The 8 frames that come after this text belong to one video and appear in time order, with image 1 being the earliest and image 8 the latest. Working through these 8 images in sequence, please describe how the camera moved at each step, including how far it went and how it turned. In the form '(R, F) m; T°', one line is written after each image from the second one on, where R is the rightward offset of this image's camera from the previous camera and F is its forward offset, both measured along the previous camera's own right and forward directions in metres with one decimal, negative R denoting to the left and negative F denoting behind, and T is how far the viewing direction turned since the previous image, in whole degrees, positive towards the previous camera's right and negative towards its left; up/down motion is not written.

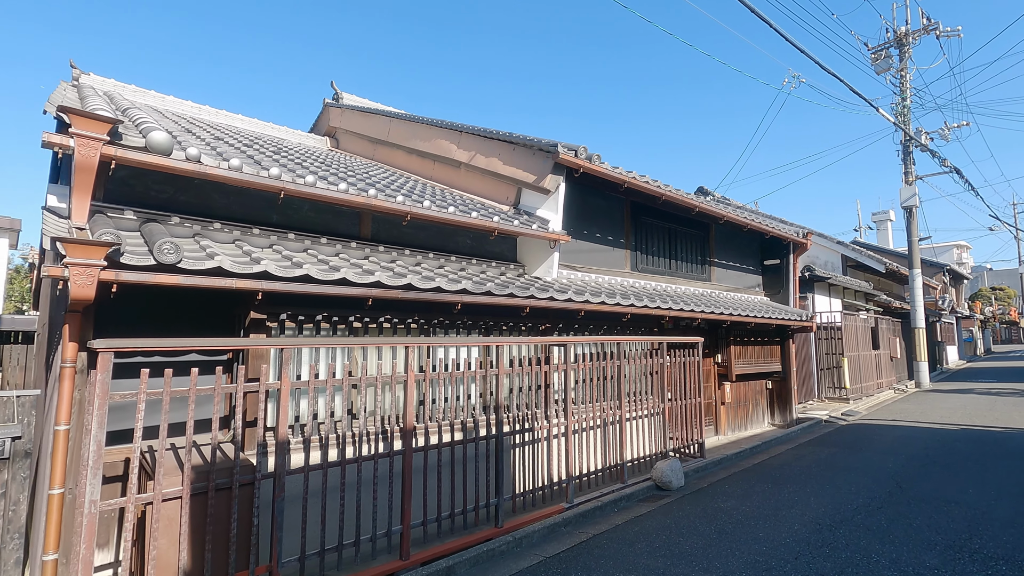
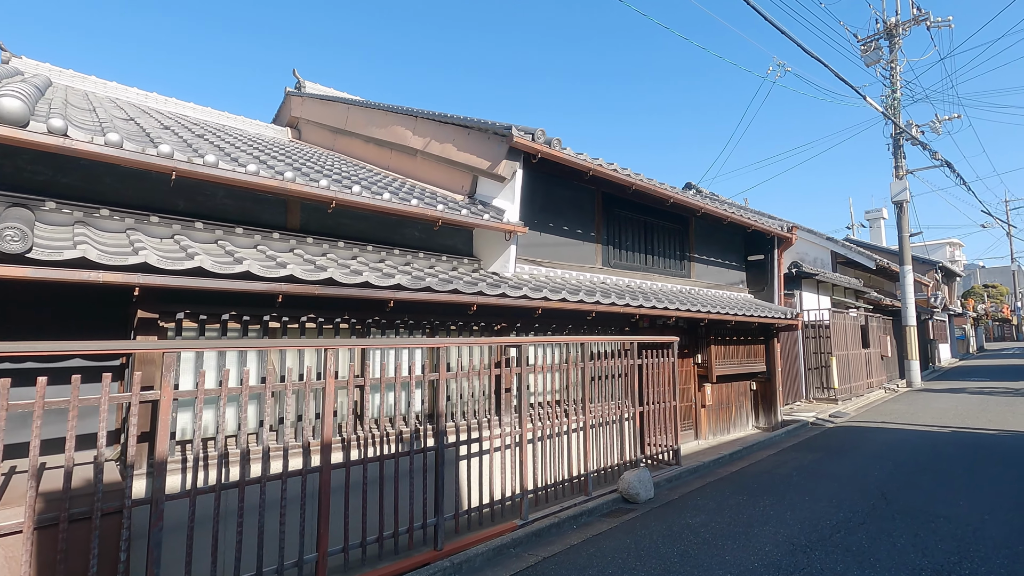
(+0.5, +0.5) m; 0°
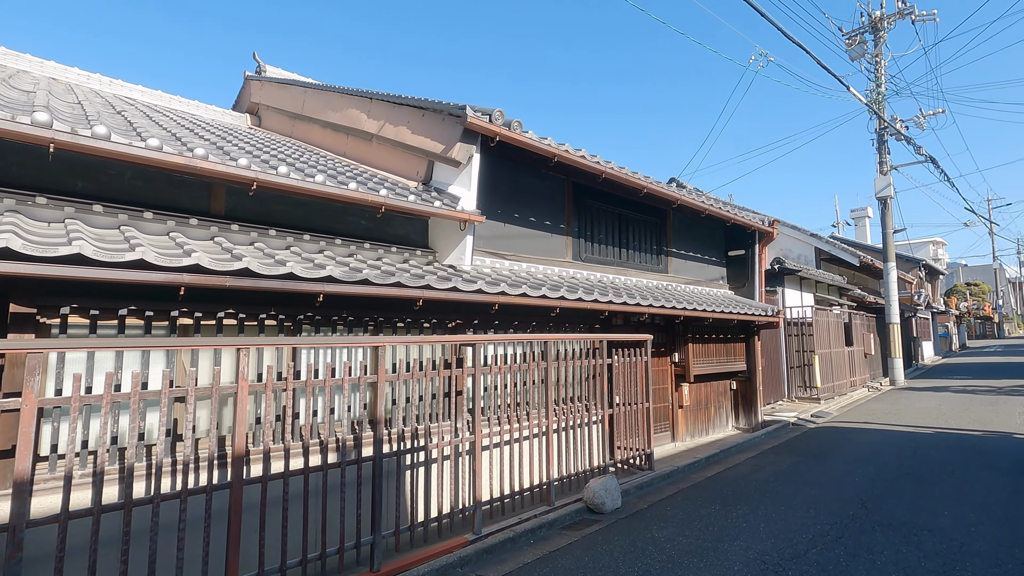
(+0.3, +0.4) m; +1°
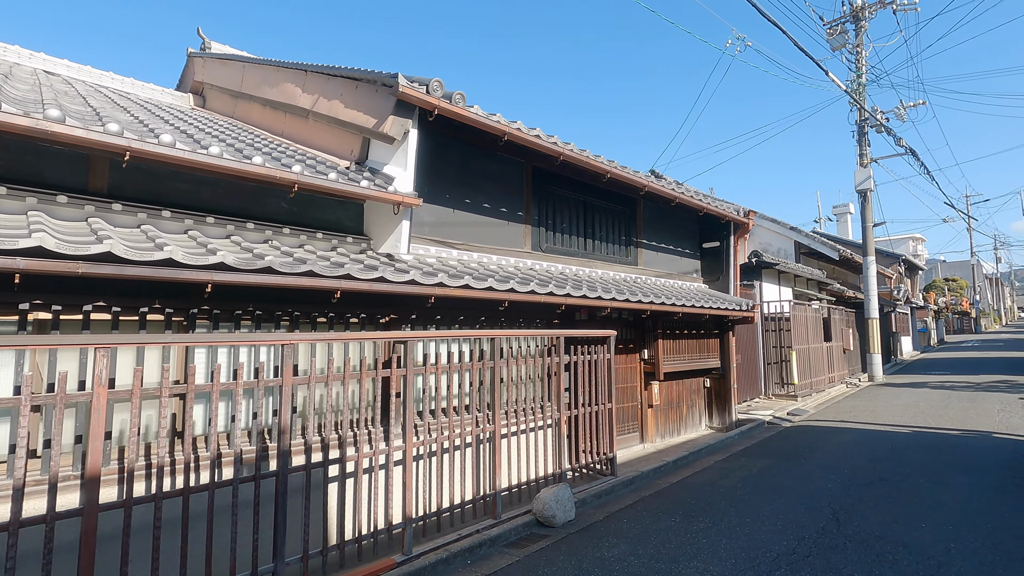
(+0.4, +0.5) m; +1°
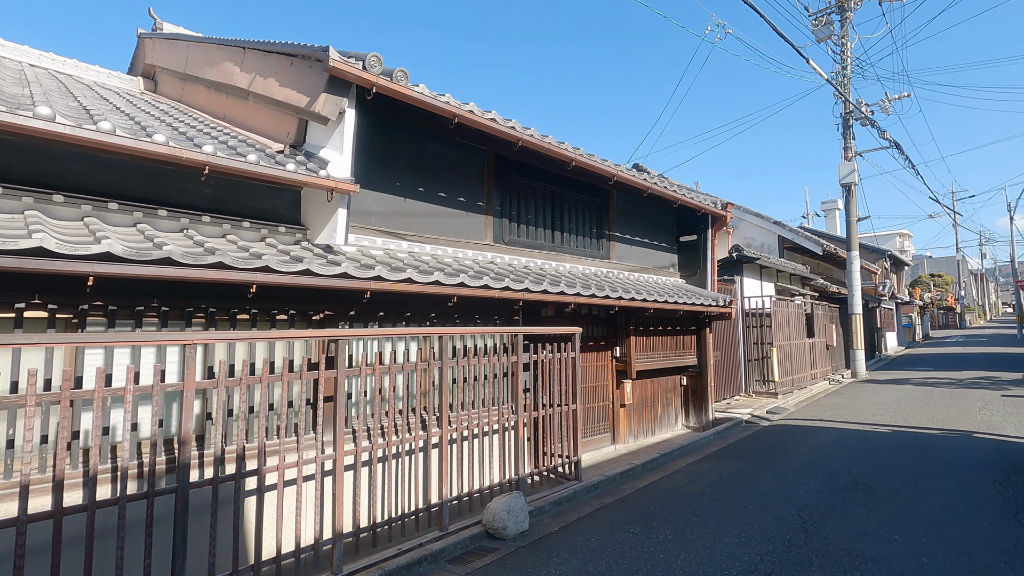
(+0.4, +0.4) m; +1°
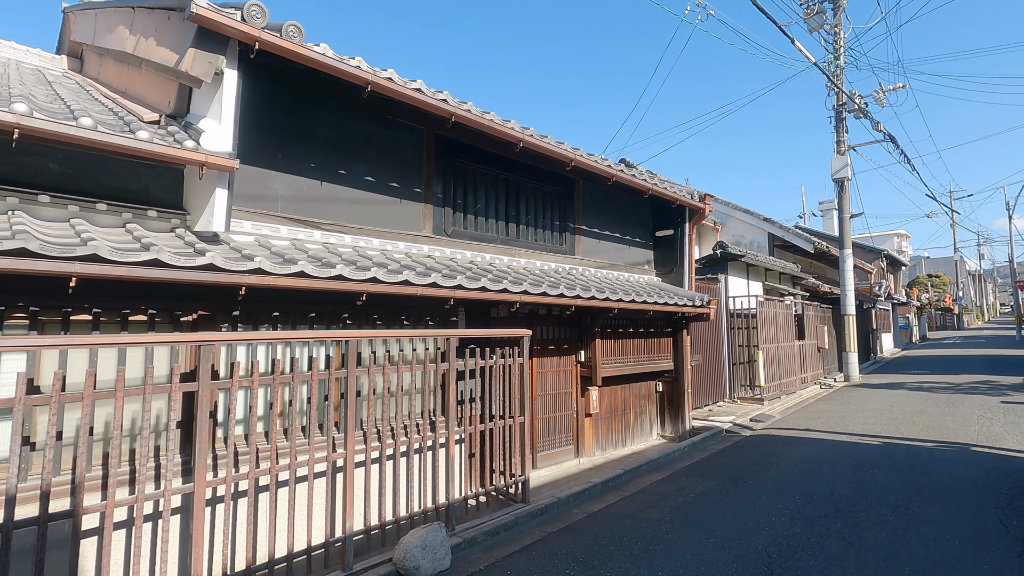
(+0.6, +0.7) m; 0°
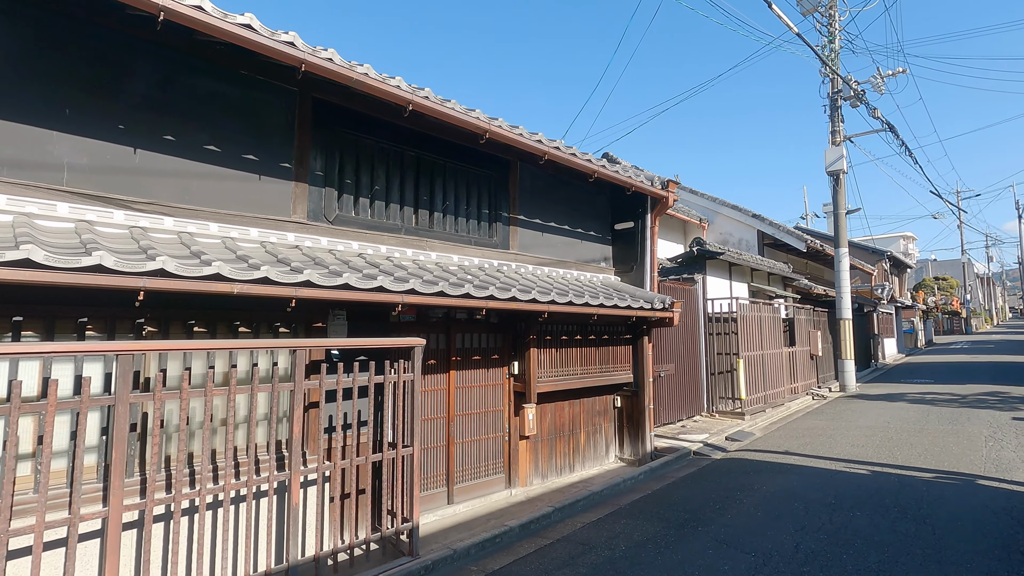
(+1.0, +1.1) m; -1°
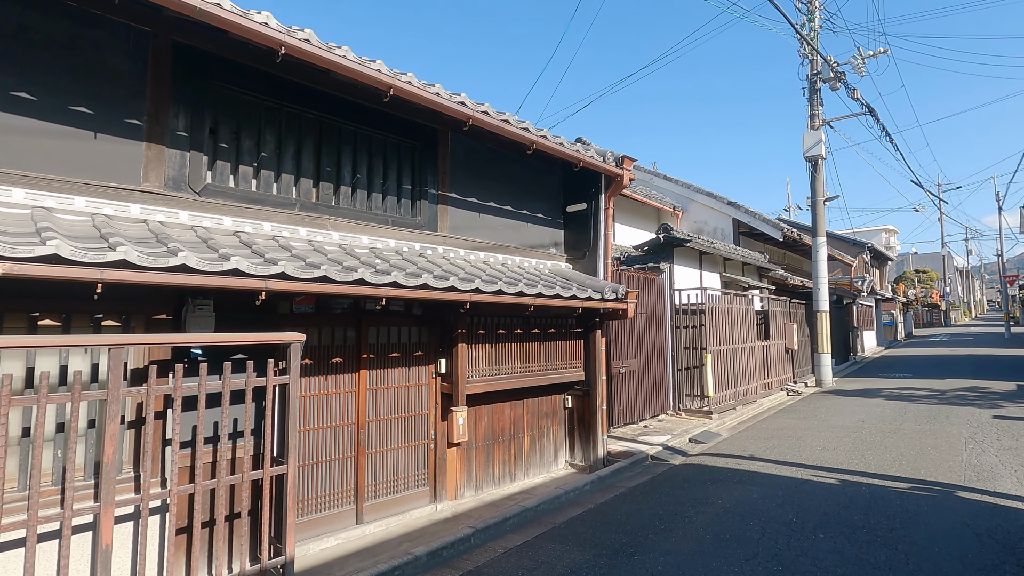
(+0.6, +0.8) m; +1°
